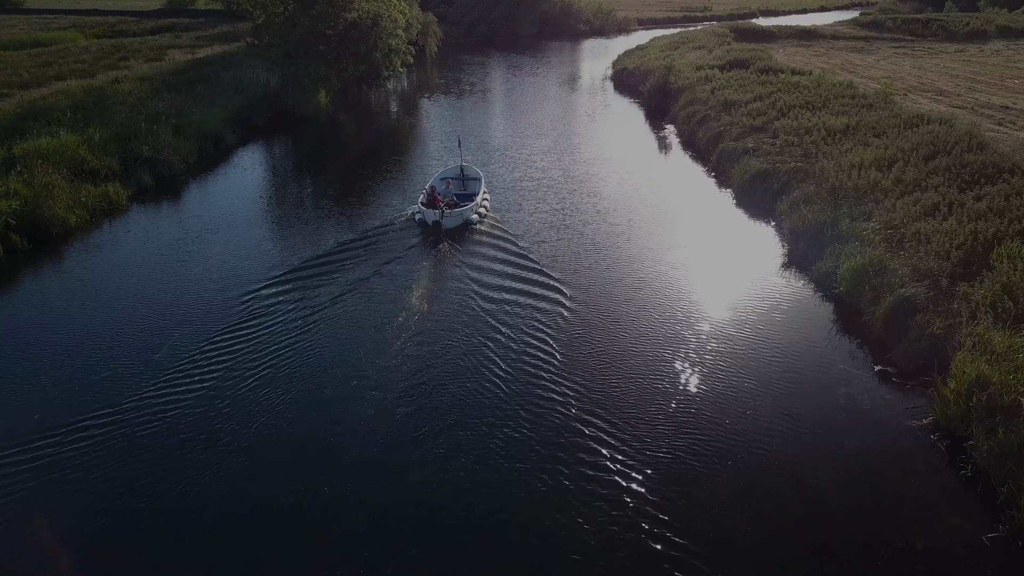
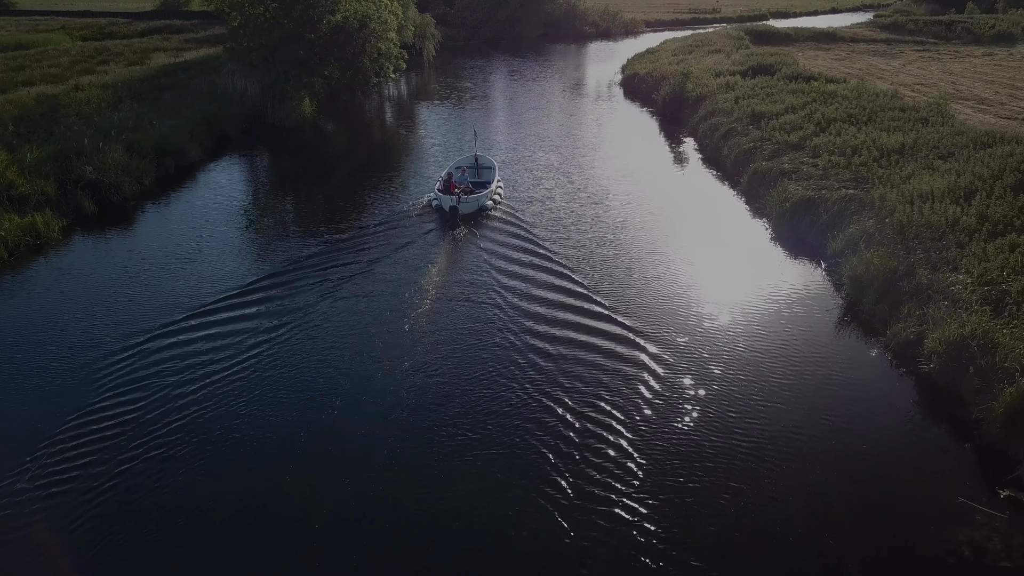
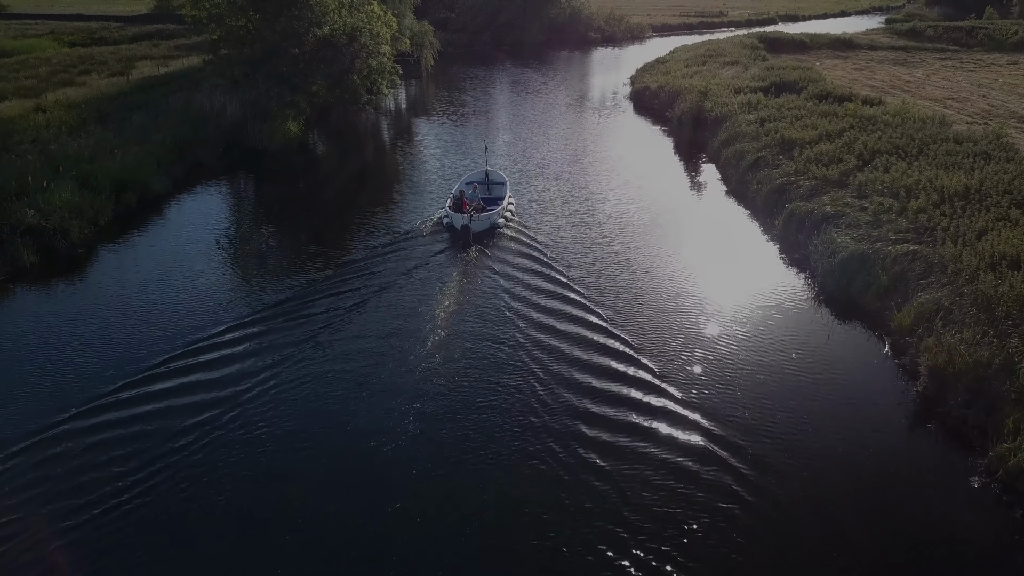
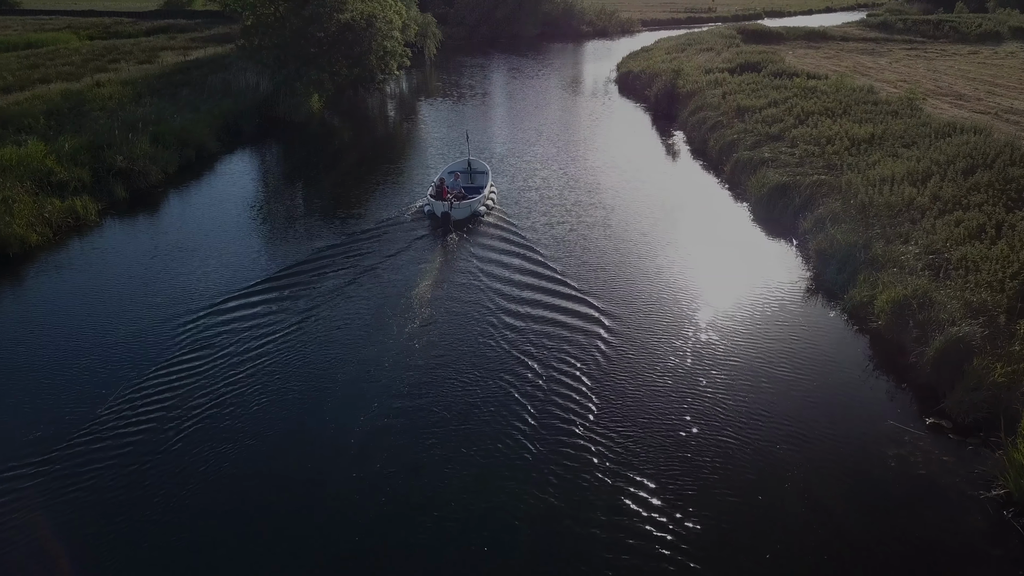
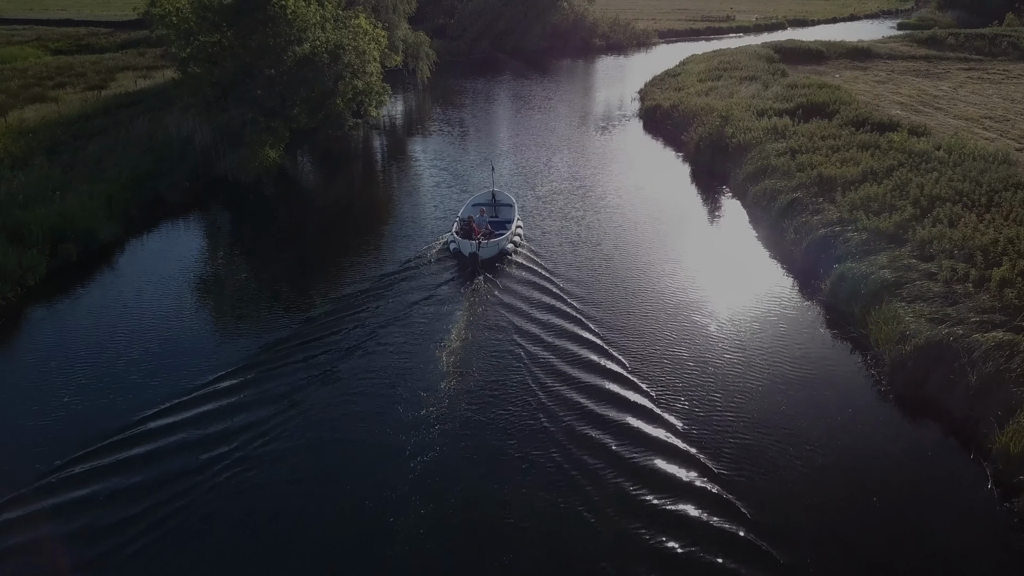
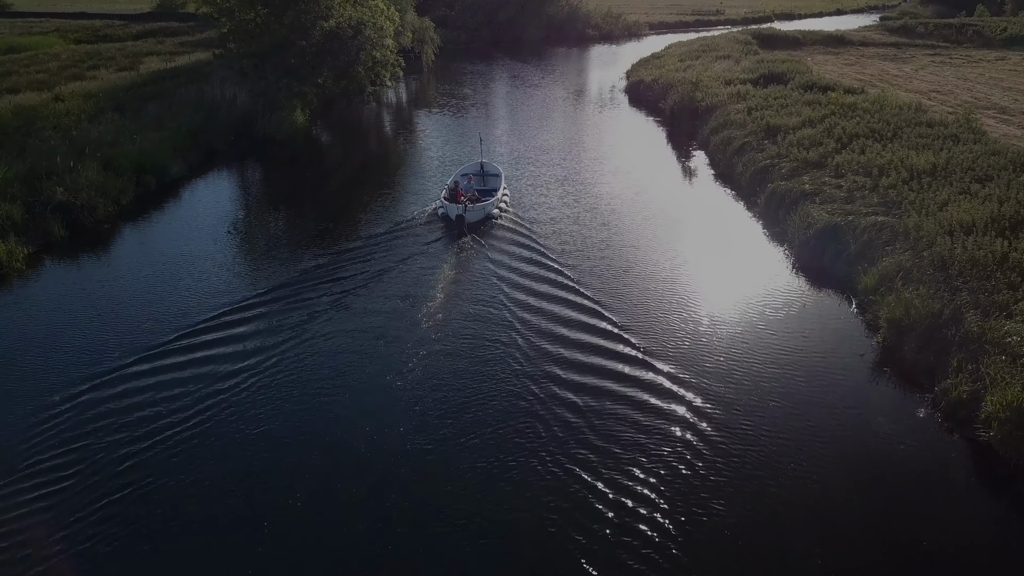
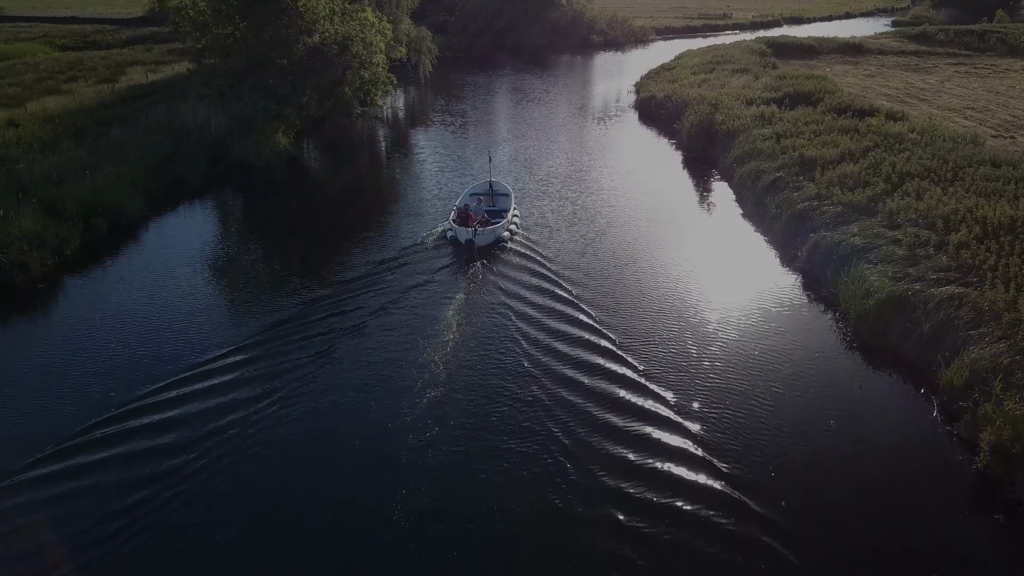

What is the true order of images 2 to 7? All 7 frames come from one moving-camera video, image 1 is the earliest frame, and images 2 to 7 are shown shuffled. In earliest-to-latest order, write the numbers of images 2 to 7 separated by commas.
4, 2, 6, 3, 7, 5
